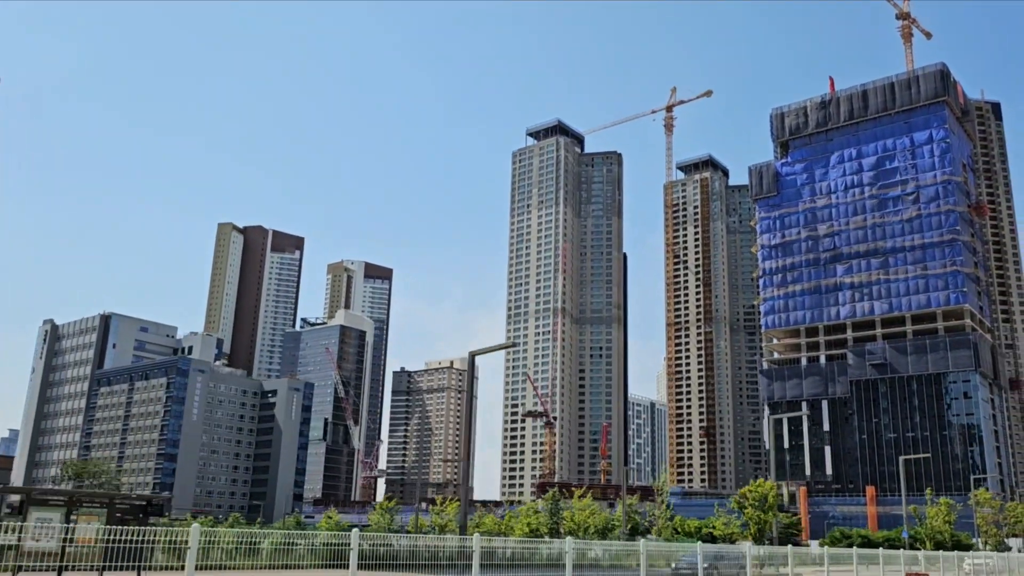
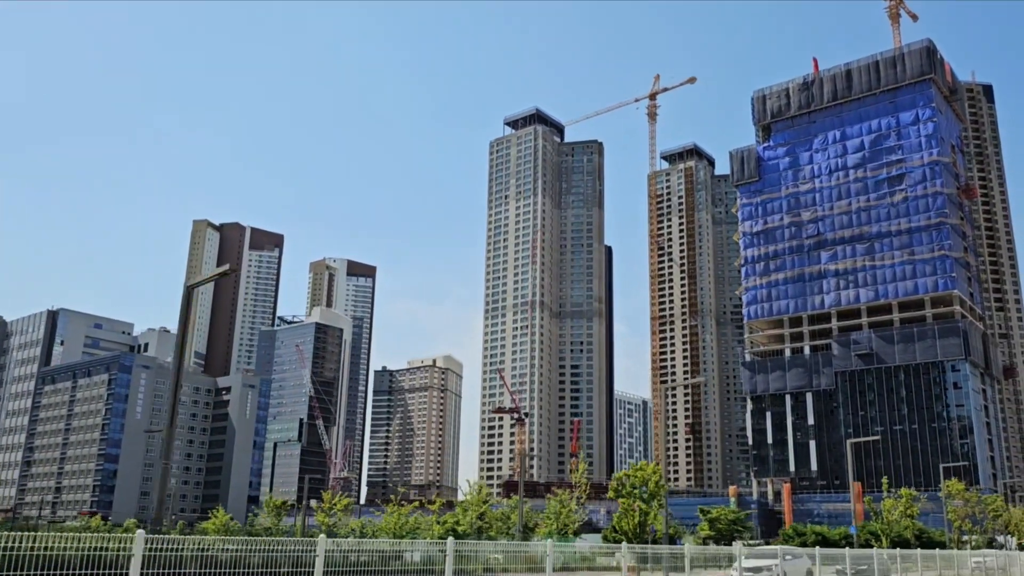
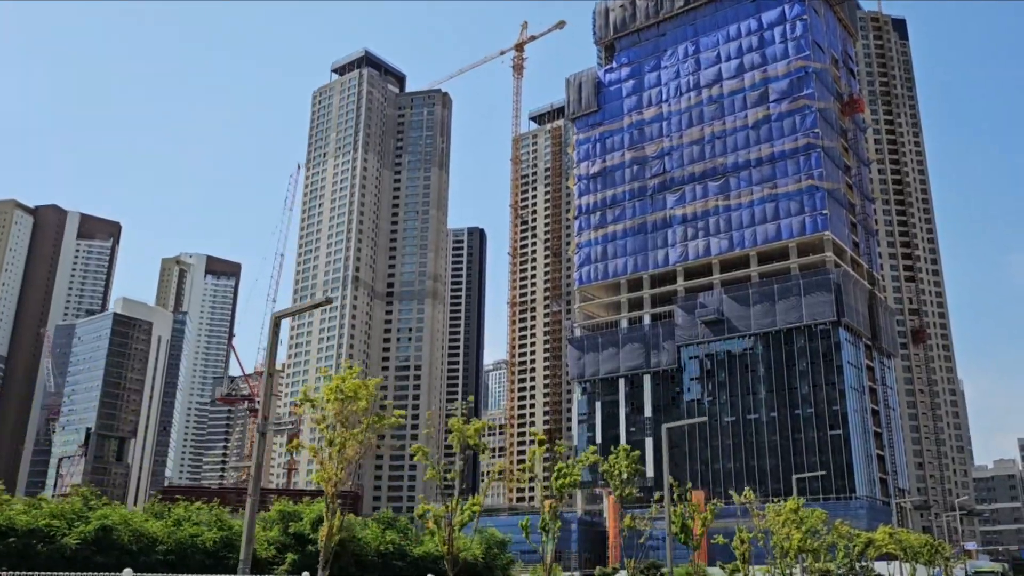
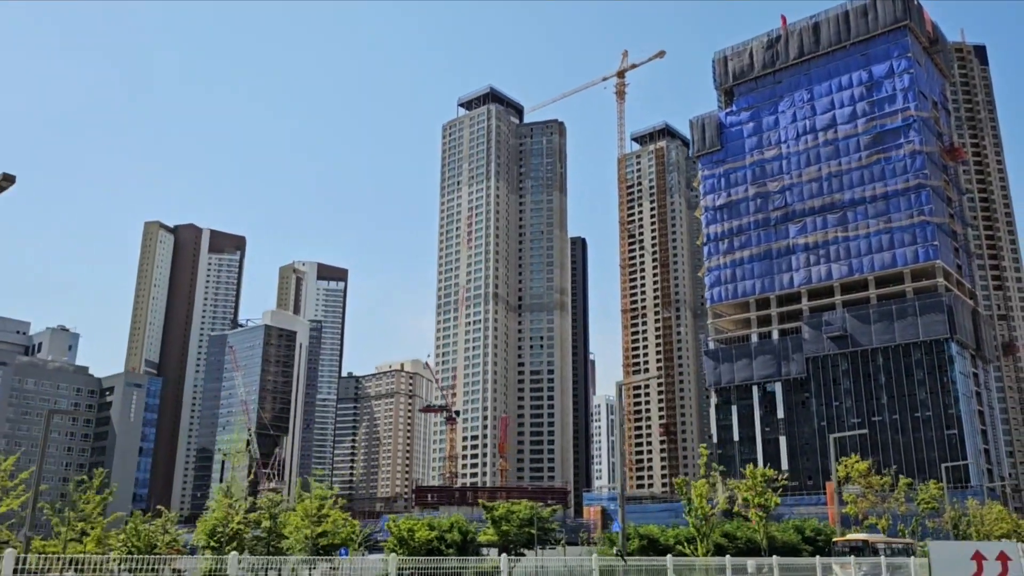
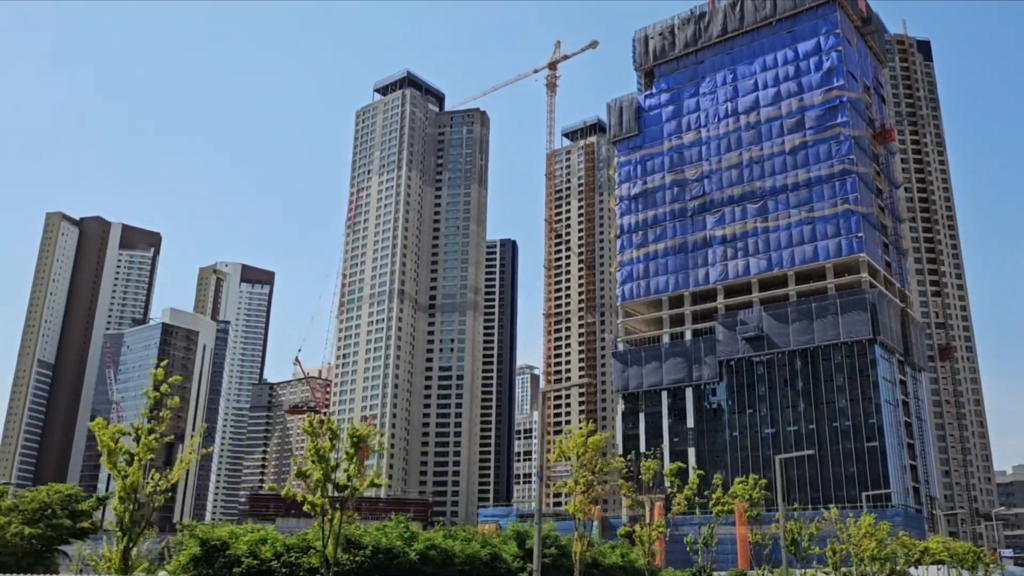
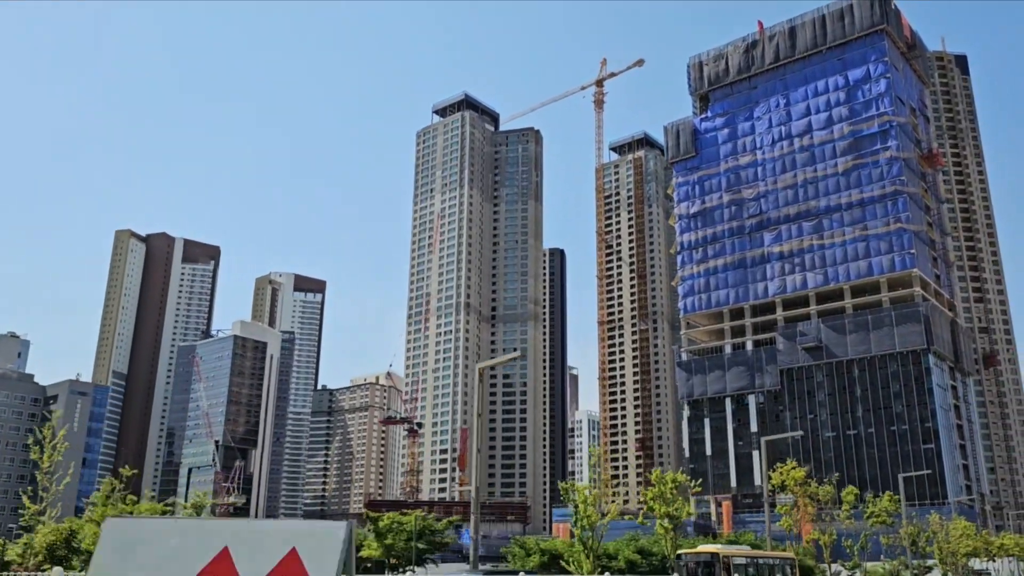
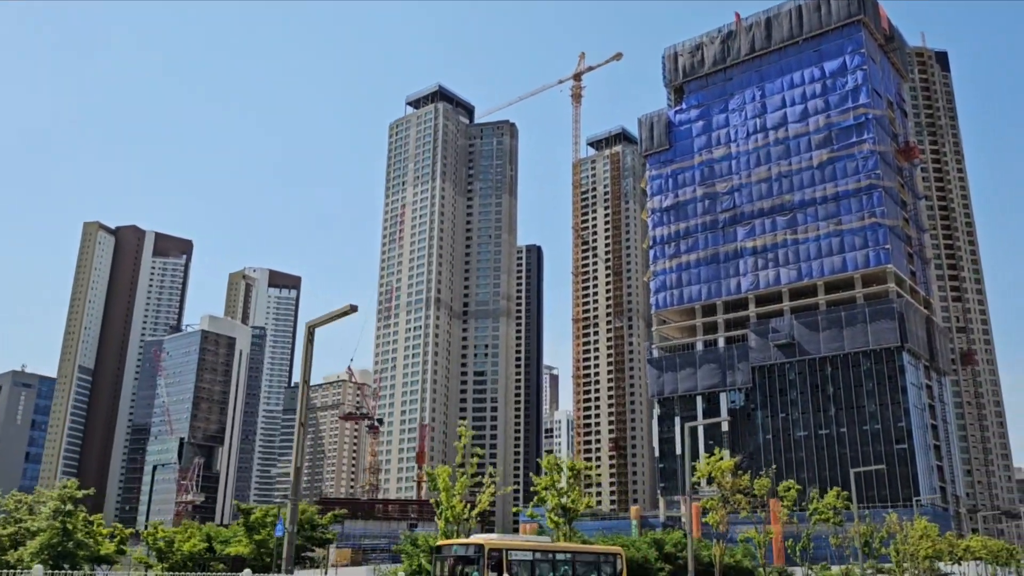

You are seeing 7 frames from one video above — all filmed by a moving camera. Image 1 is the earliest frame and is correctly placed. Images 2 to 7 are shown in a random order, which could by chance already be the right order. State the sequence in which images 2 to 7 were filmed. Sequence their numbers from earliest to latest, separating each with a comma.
2, 4, 6, 7, 5, 3
